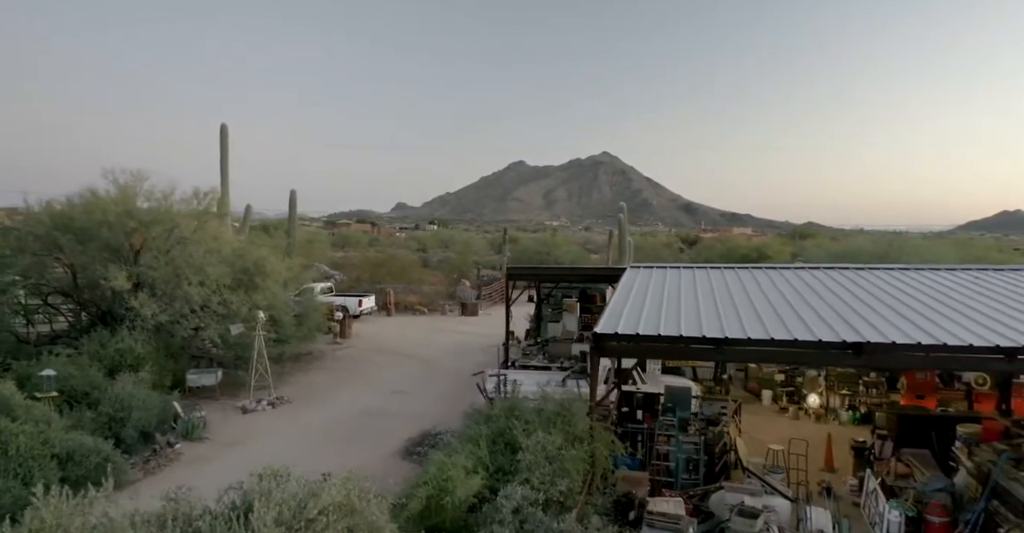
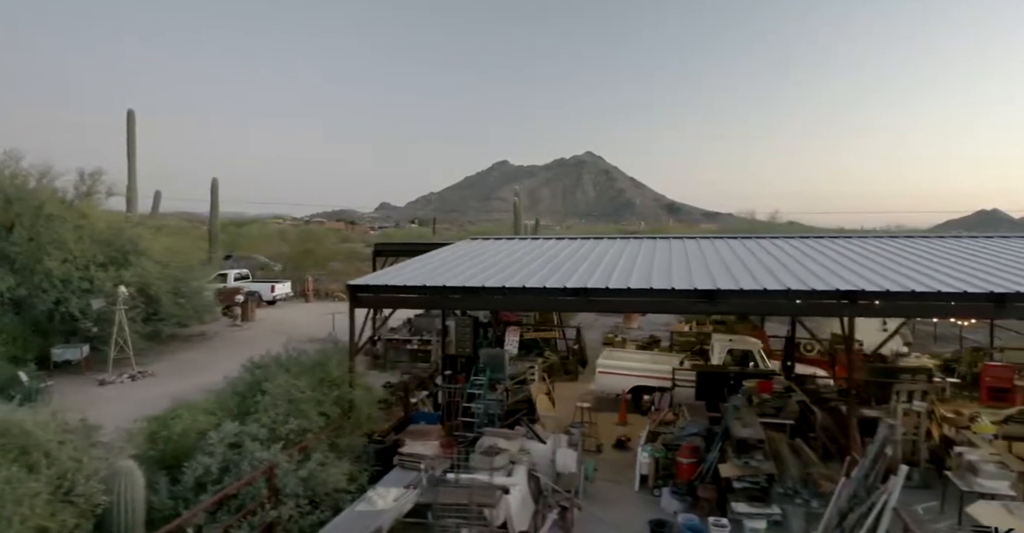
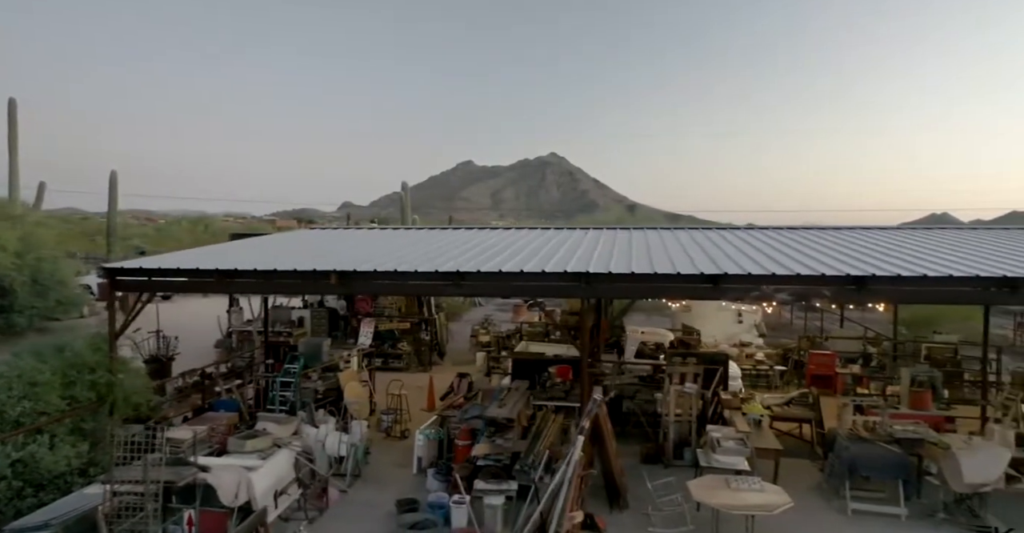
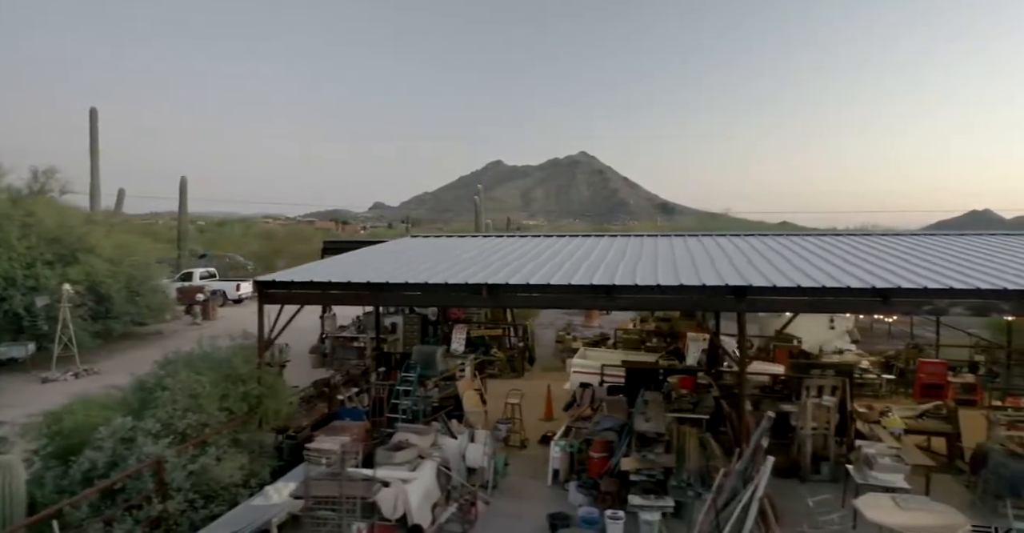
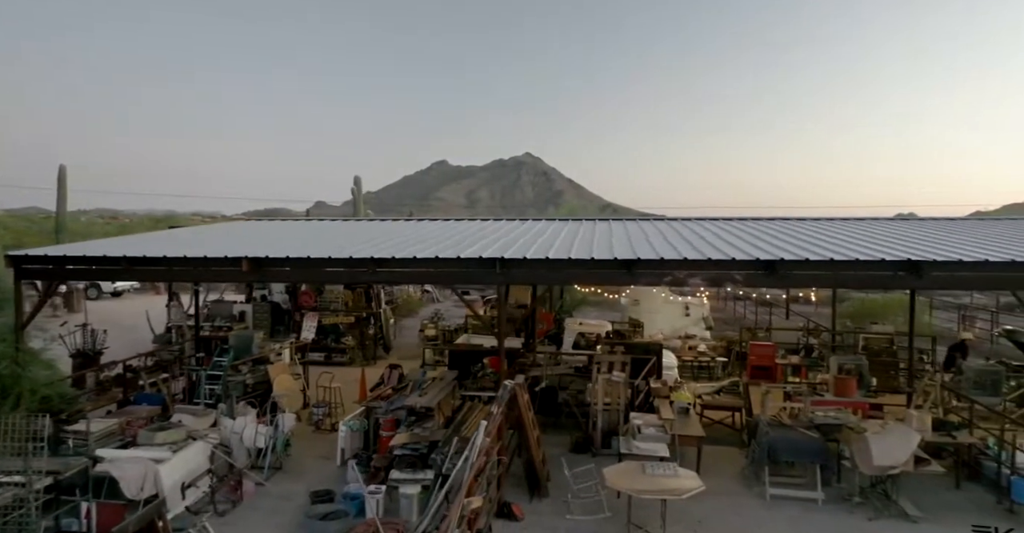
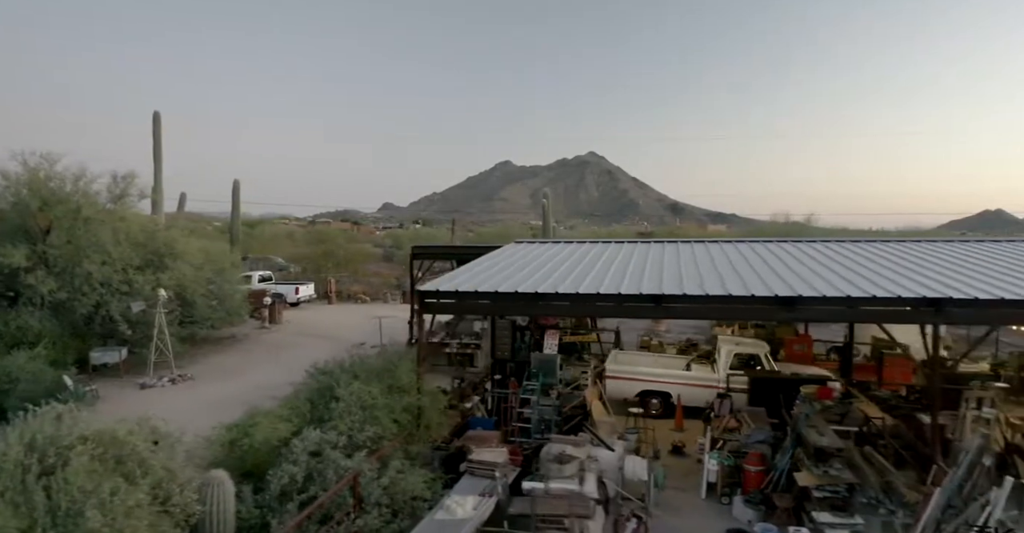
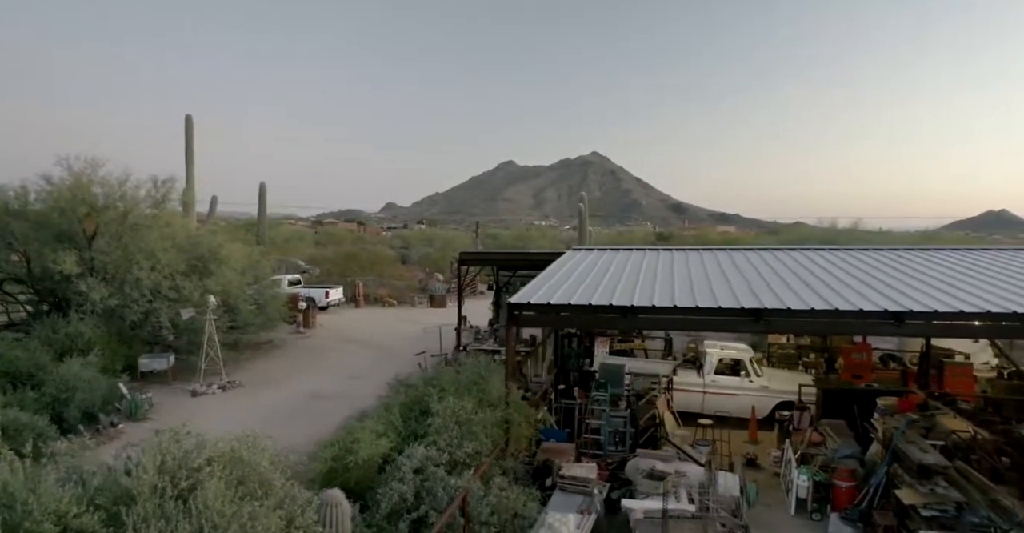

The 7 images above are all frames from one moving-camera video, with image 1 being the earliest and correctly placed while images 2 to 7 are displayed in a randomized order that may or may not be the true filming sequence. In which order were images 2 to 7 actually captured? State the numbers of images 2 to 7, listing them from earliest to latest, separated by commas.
7, 6, 2, 4, 3, 5
